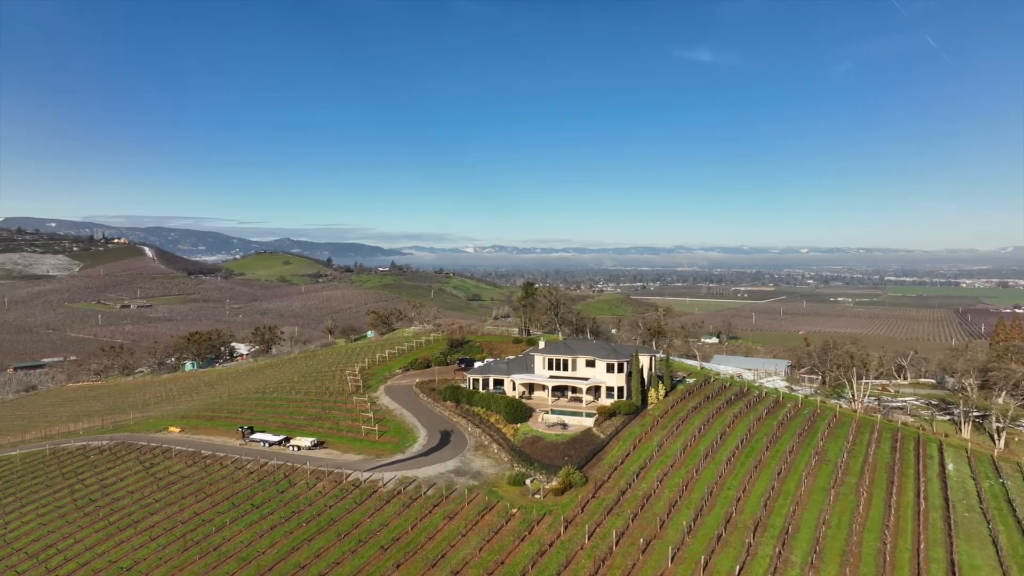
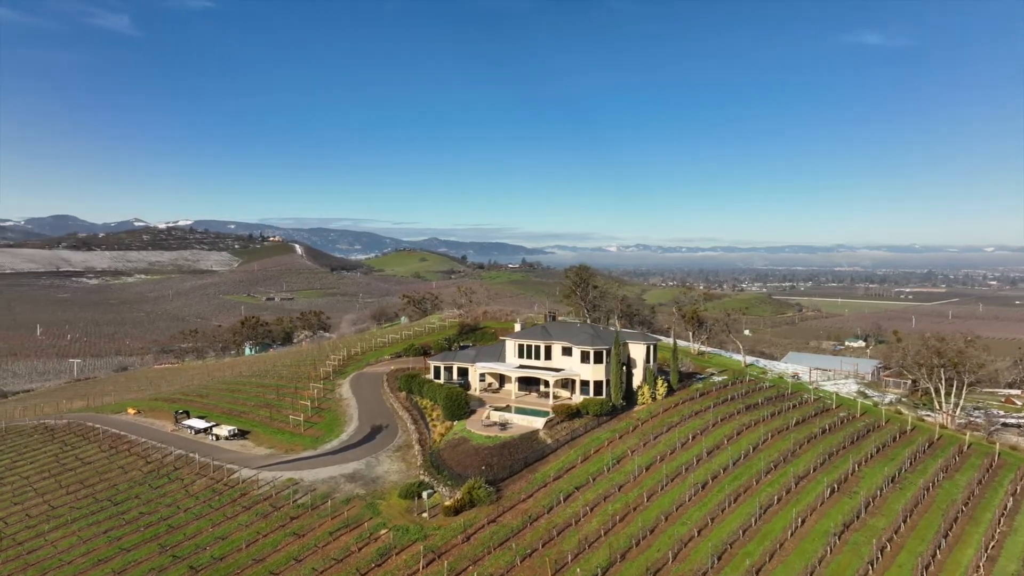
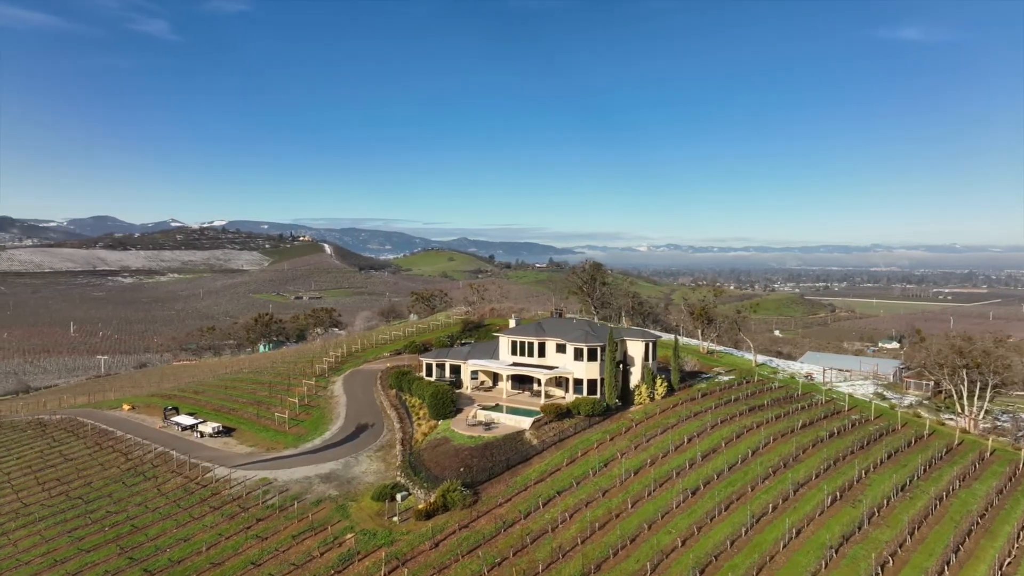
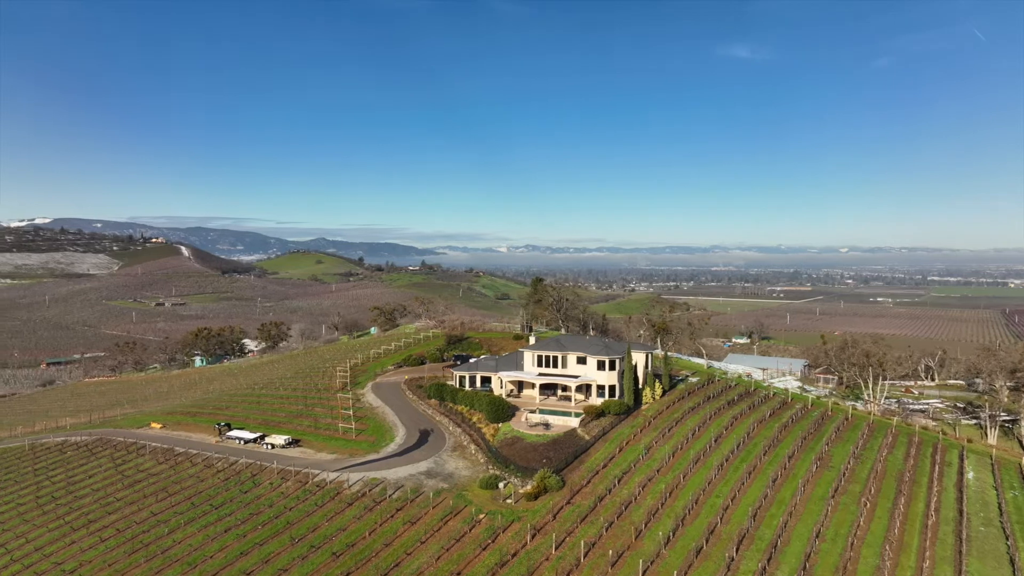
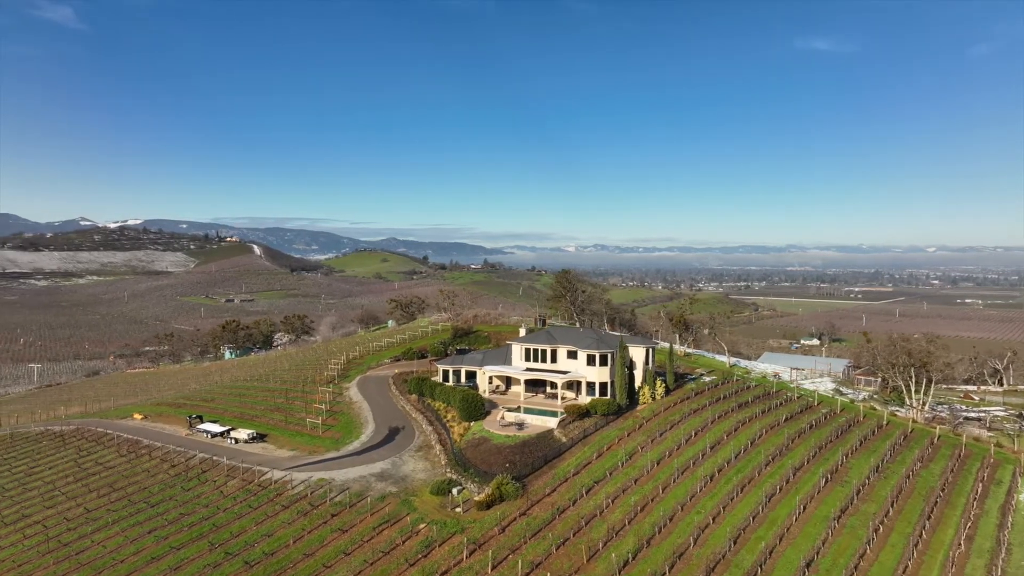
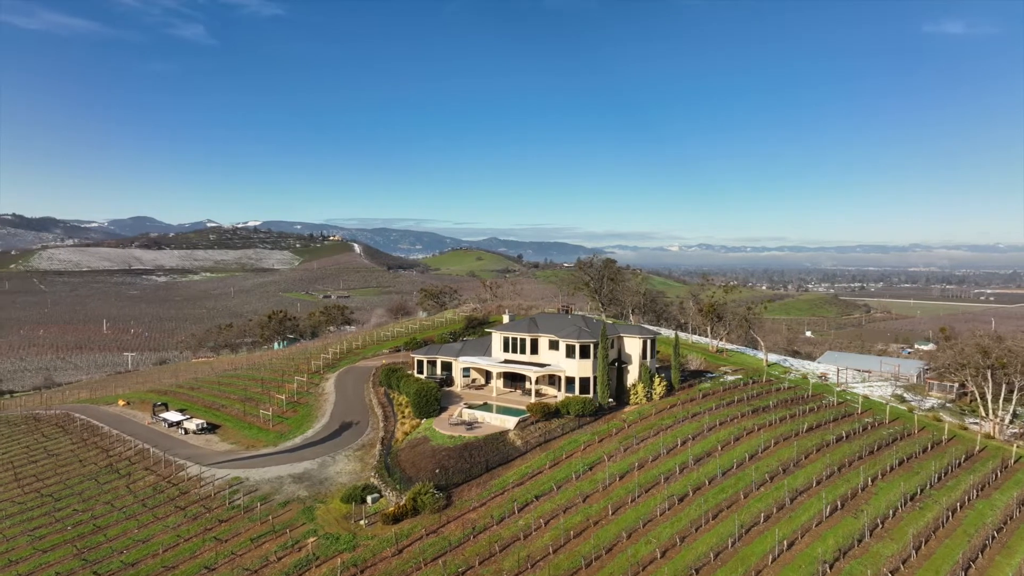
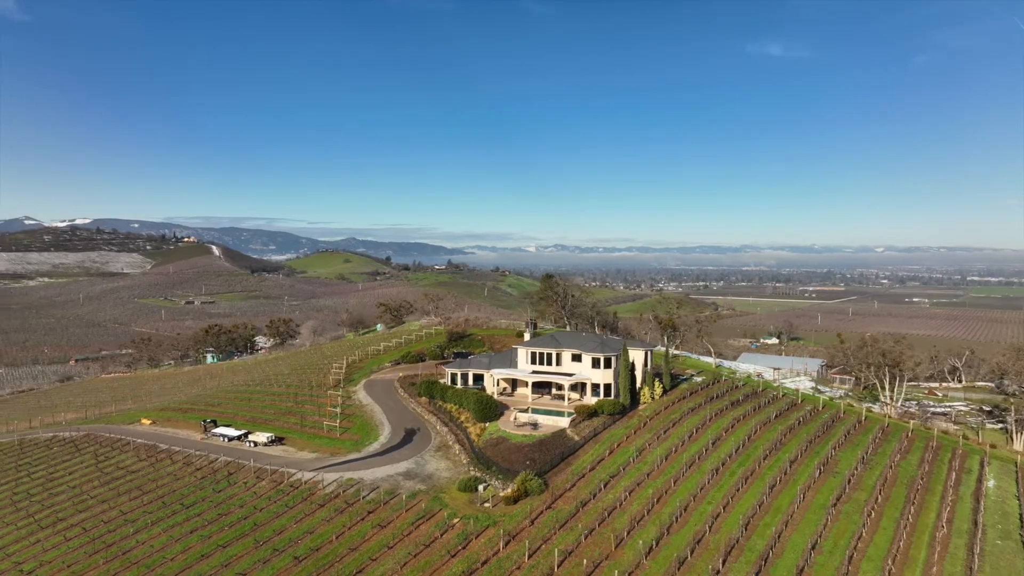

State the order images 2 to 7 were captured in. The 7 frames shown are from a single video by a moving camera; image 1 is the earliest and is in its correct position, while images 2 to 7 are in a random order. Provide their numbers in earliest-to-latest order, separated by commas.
4, 7, 5, 2, 3, 6
